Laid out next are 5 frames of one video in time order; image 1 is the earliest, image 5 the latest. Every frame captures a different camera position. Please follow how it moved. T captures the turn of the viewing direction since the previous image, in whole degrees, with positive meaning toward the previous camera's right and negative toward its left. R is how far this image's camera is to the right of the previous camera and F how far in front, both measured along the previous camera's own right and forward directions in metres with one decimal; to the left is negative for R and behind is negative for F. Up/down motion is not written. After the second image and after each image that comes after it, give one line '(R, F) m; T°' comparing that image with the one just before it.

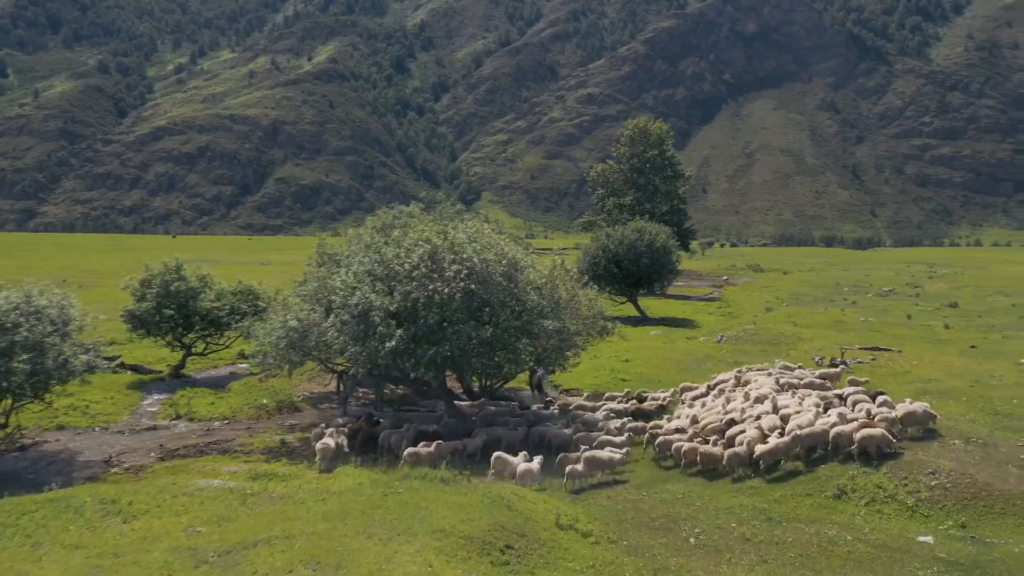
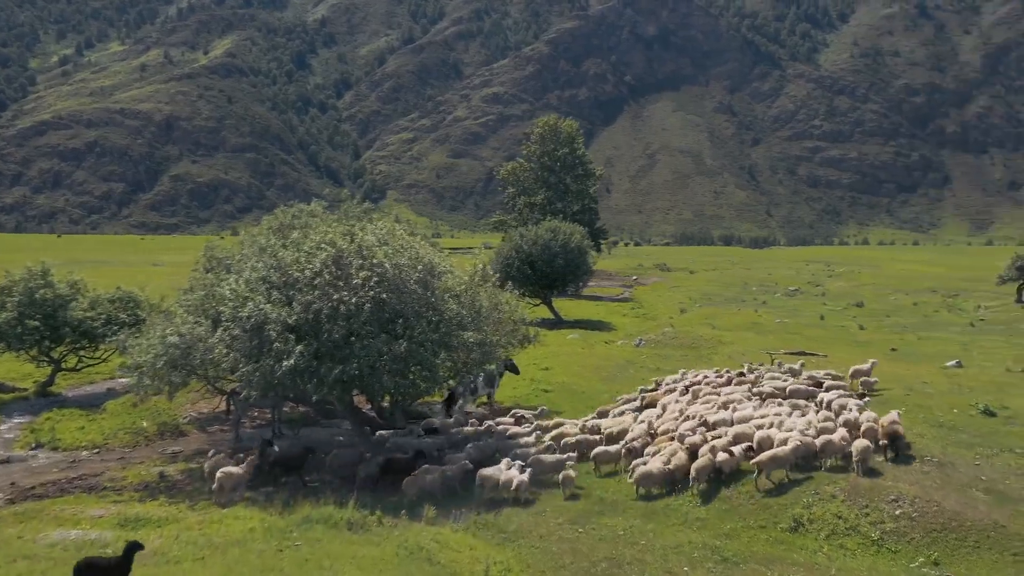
(-0.2, +2.4) m; +6°
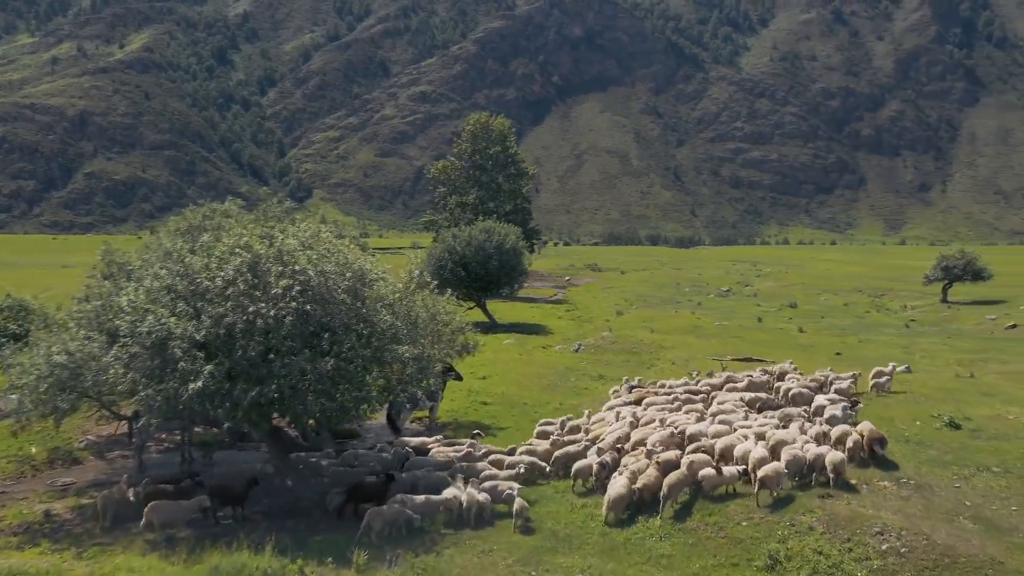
(-0.2, +2.0) m; +5°
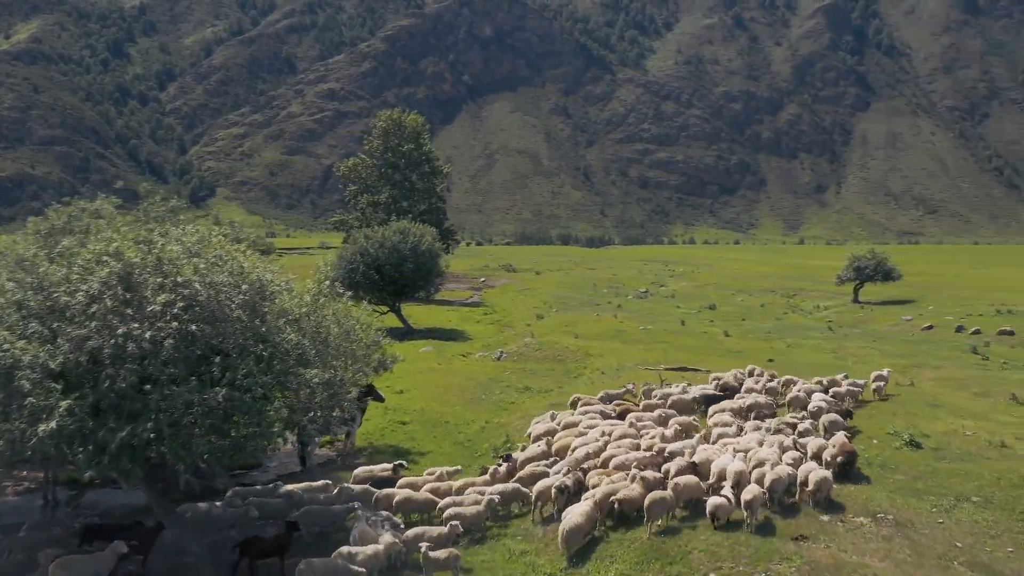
(-0.3, +2.5) m; +6°
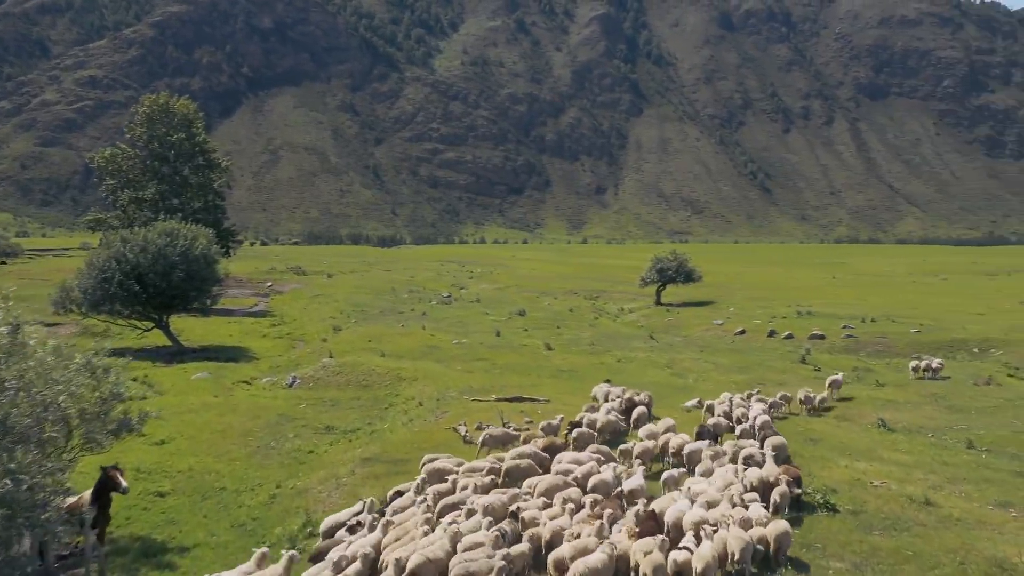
(-0.2, +5.6) m; +14°
